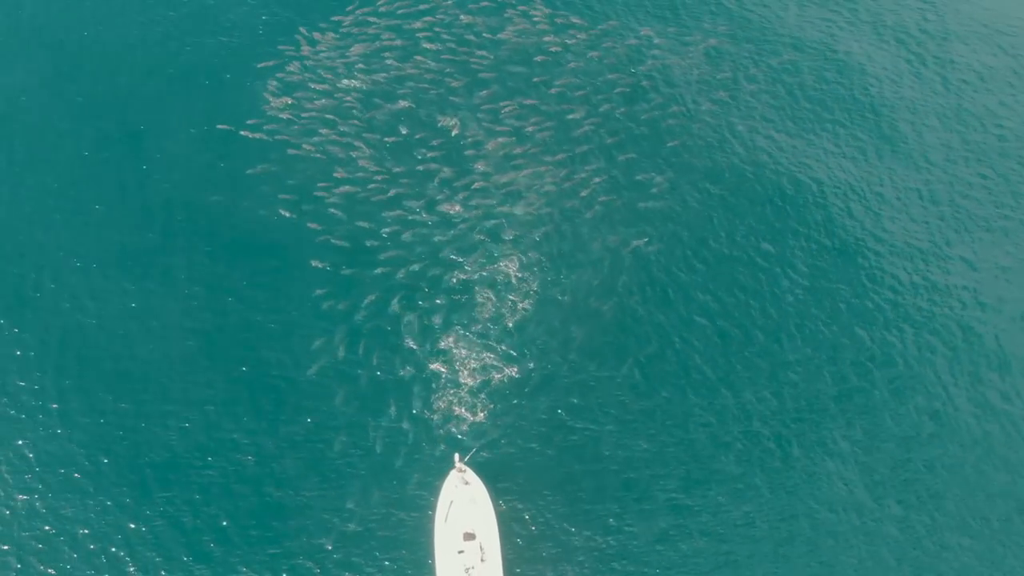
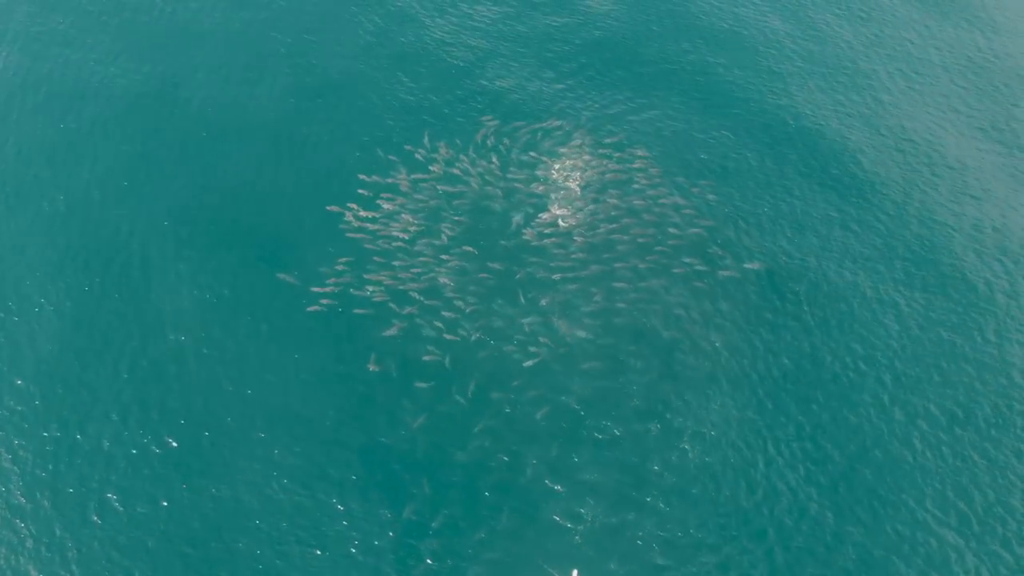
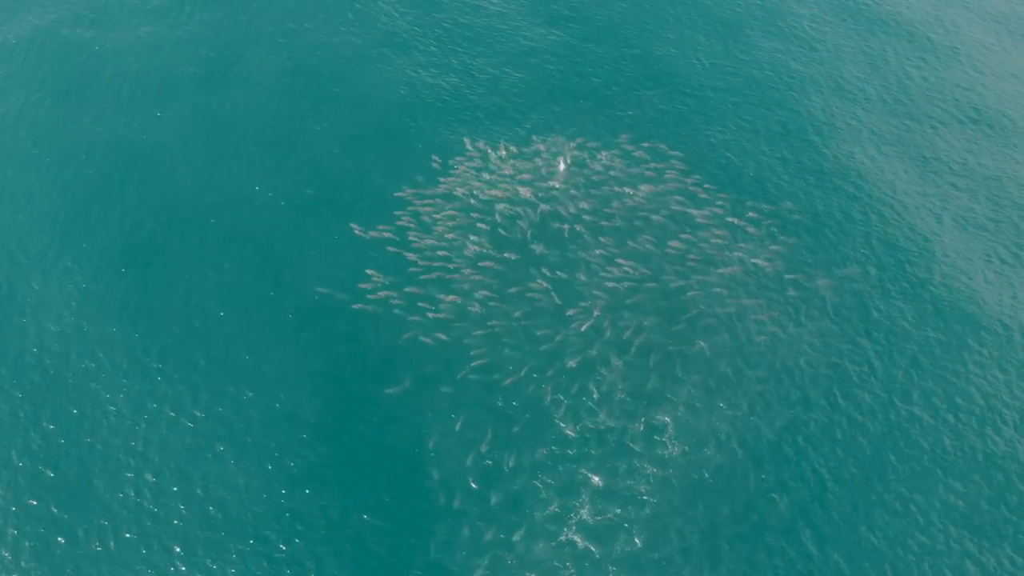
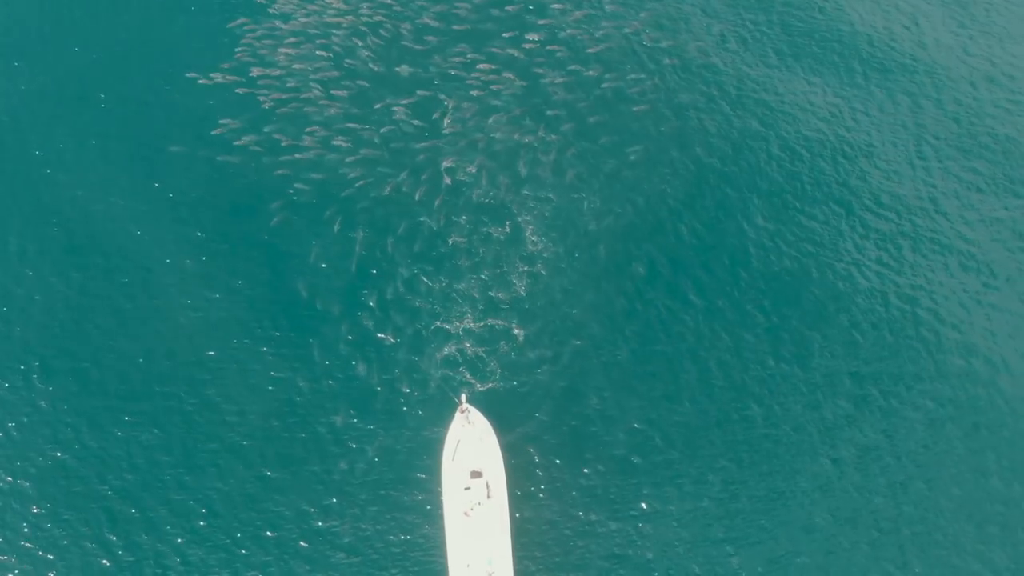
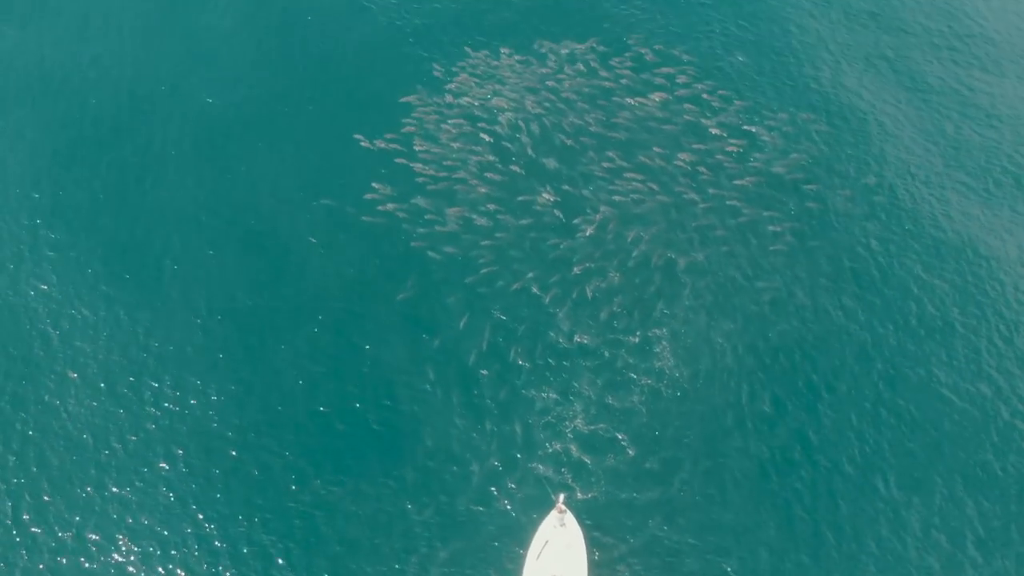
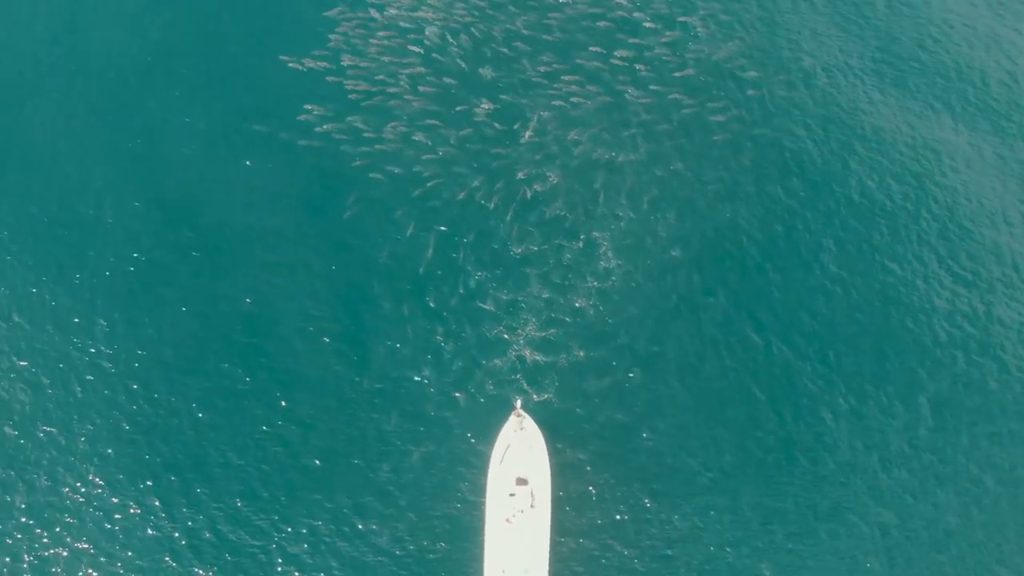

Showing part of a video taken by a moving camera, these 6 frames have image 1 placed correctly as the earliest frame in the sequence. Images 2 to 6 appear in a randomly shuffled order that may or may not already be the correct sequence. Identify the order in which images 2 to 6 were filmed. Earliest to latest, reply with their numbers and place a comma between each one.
4, 6, 5, 3, 2
